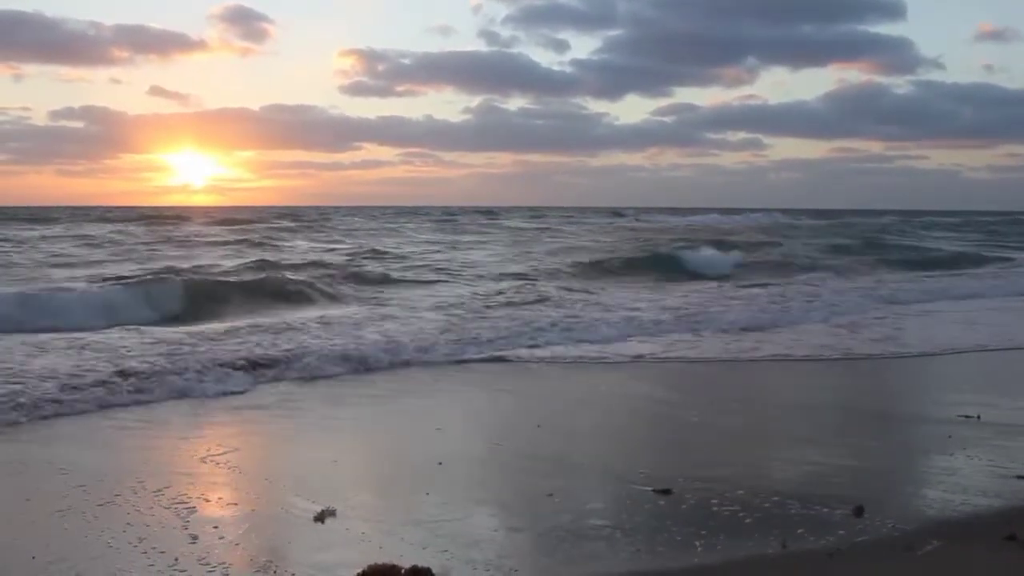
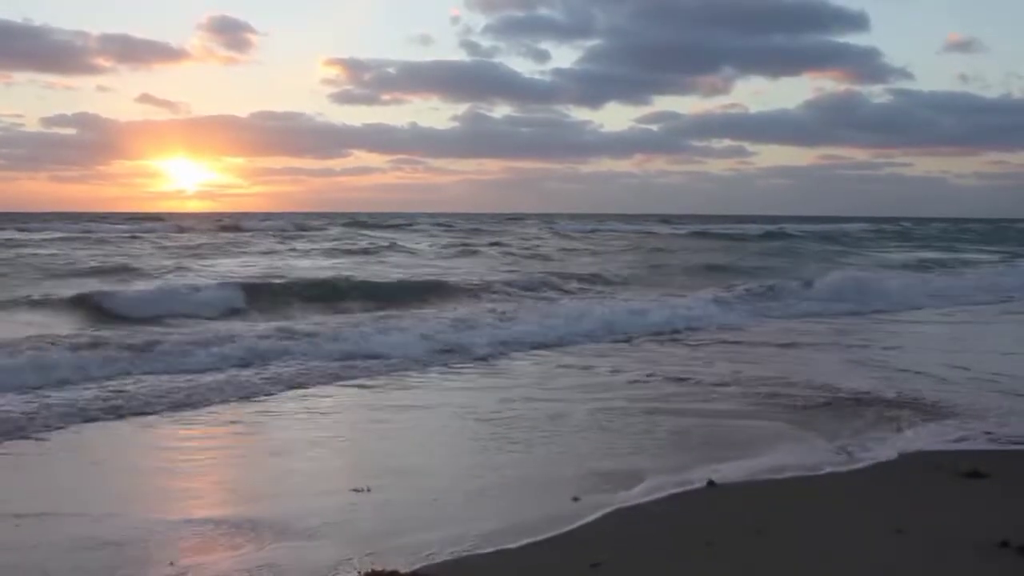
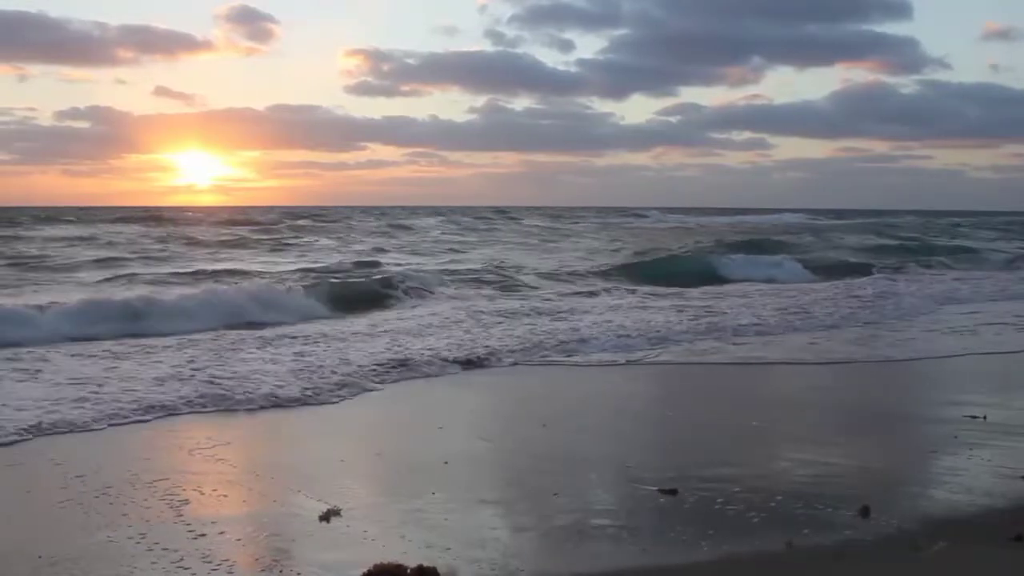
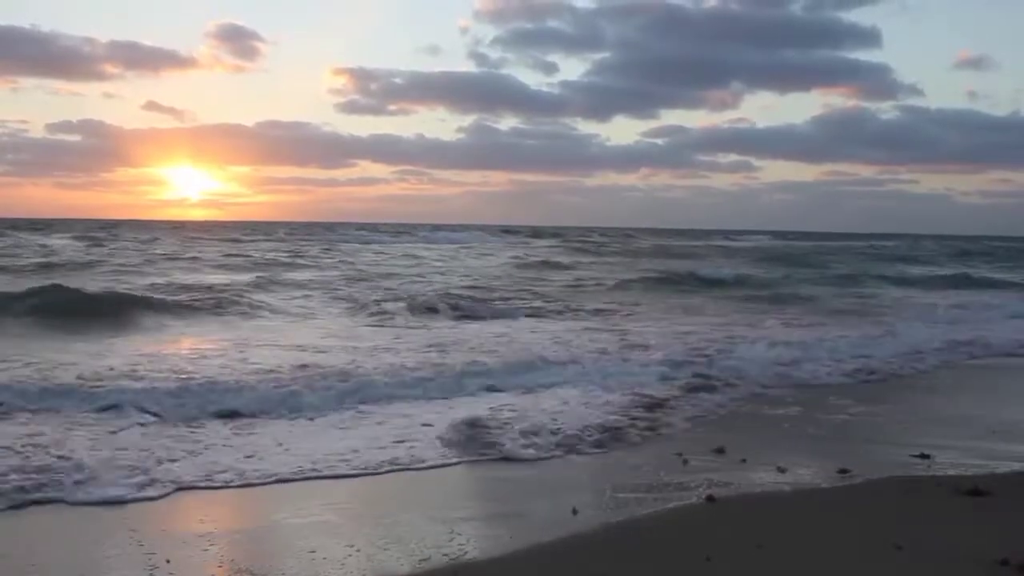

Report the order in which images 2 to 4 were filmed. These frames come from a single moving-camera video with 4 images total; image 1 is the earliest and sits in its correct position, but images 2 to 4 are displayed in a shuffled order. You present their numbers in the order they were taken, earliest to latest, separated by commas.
3, 2, 4
